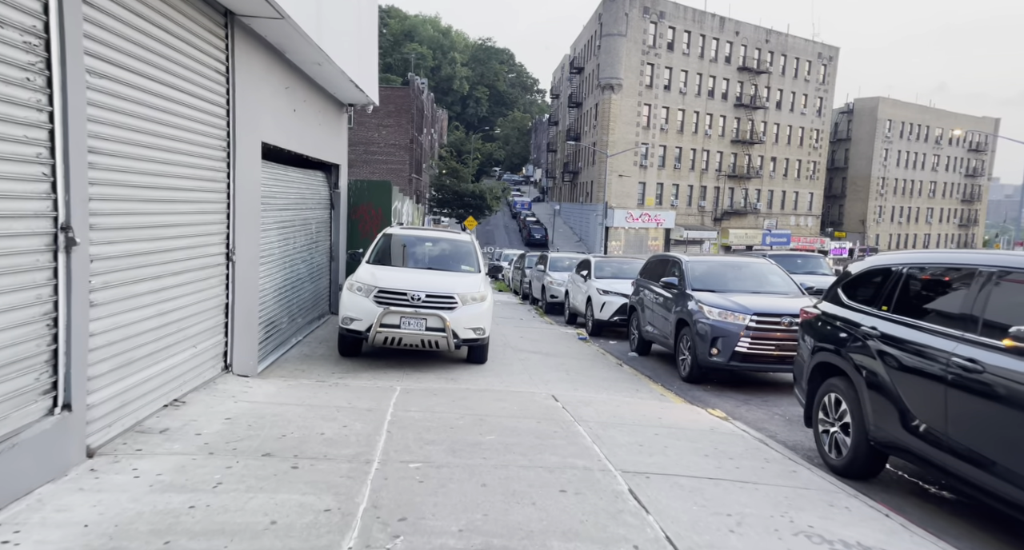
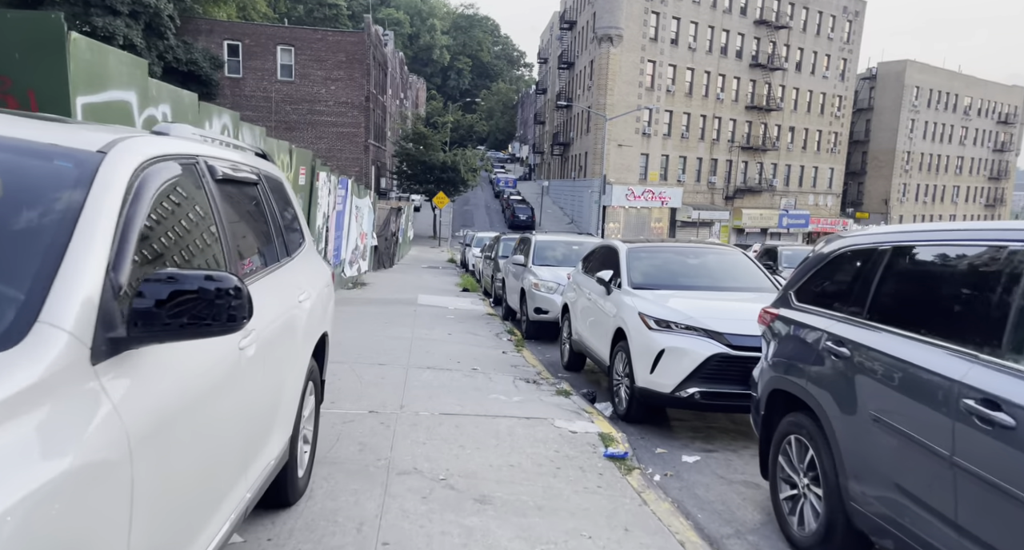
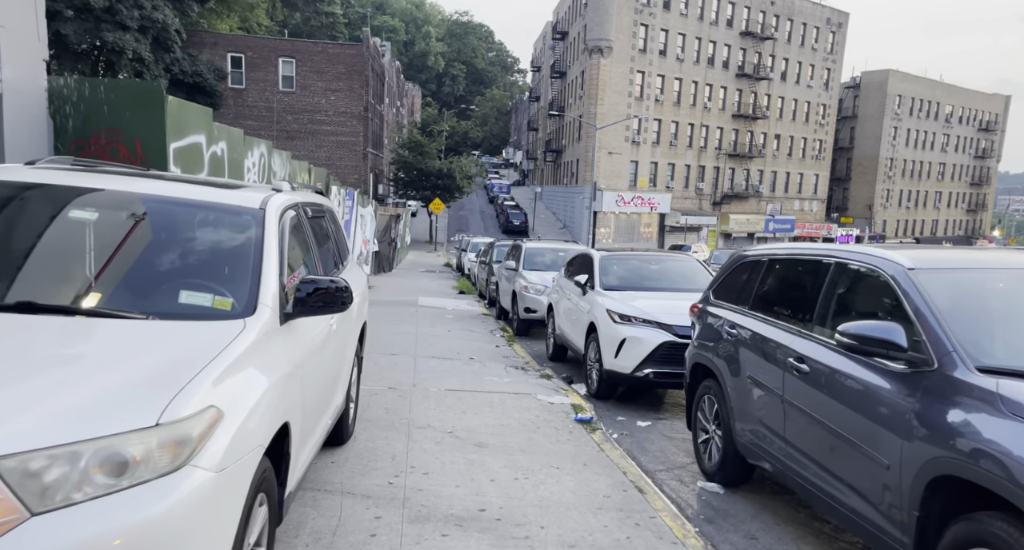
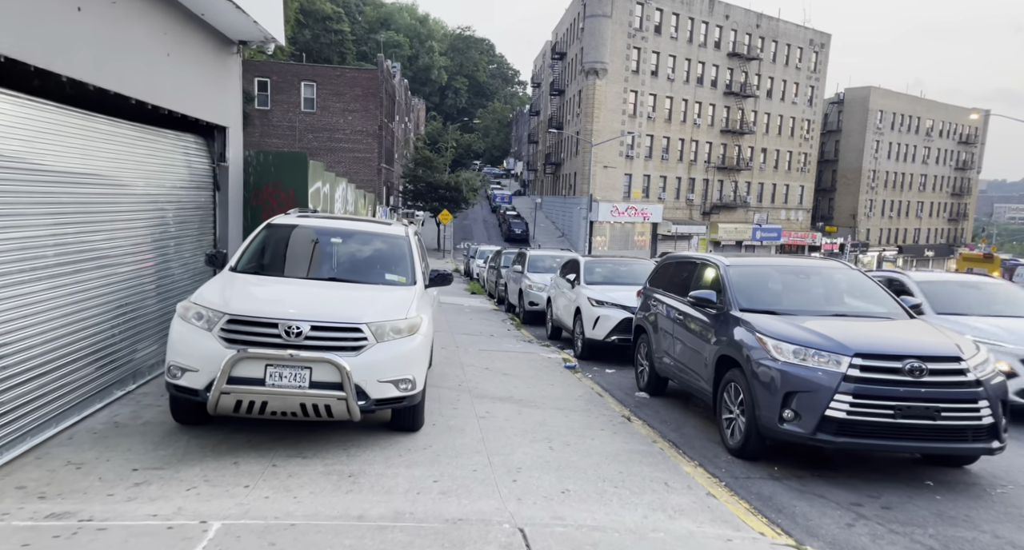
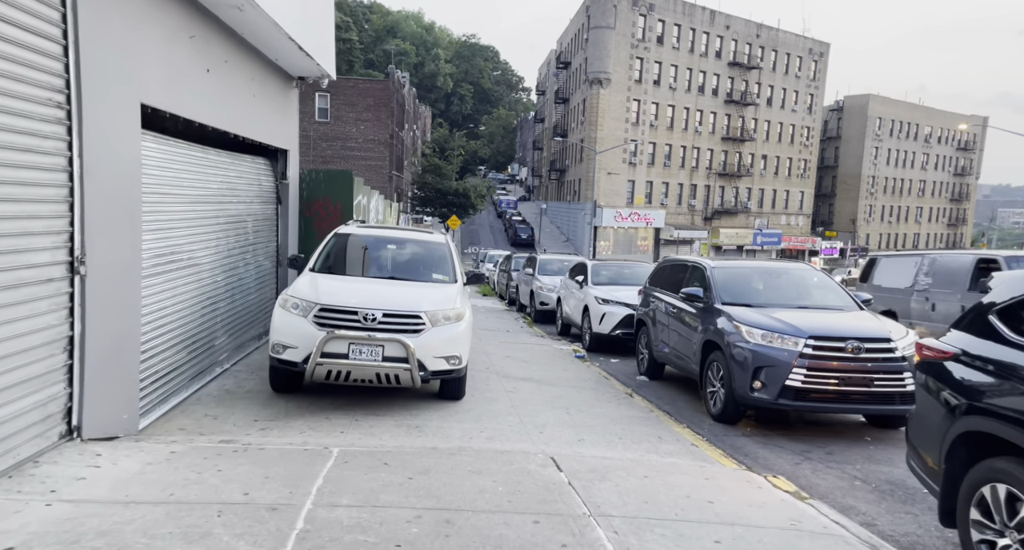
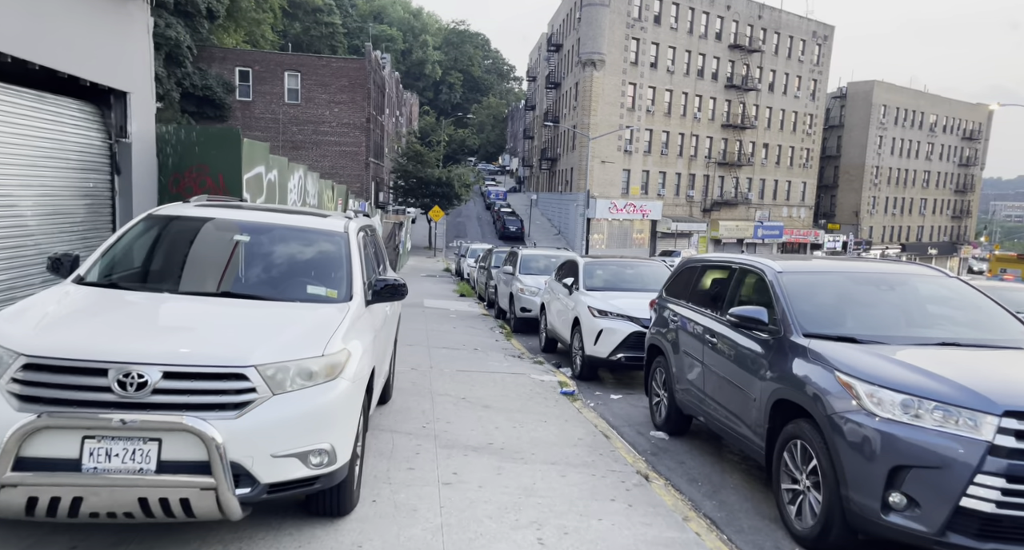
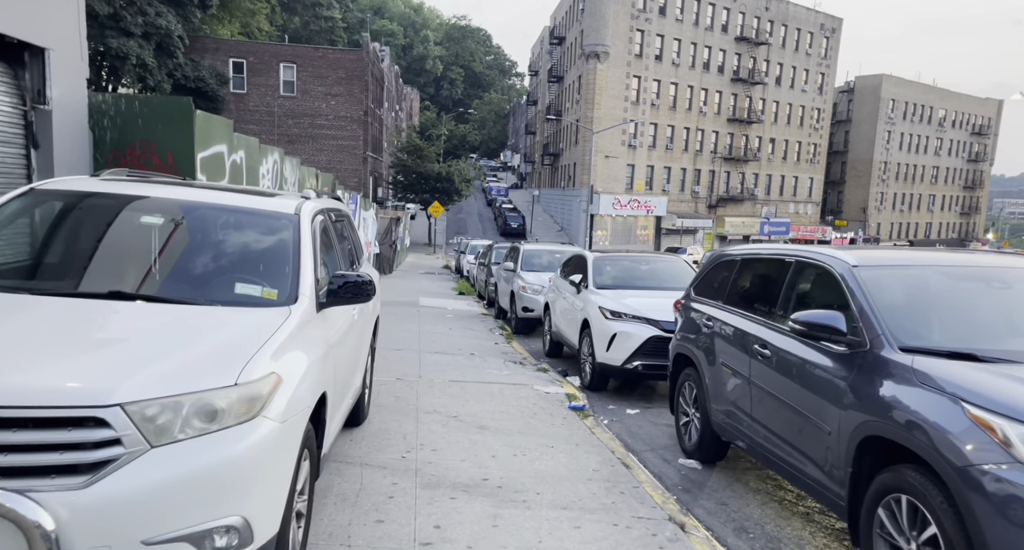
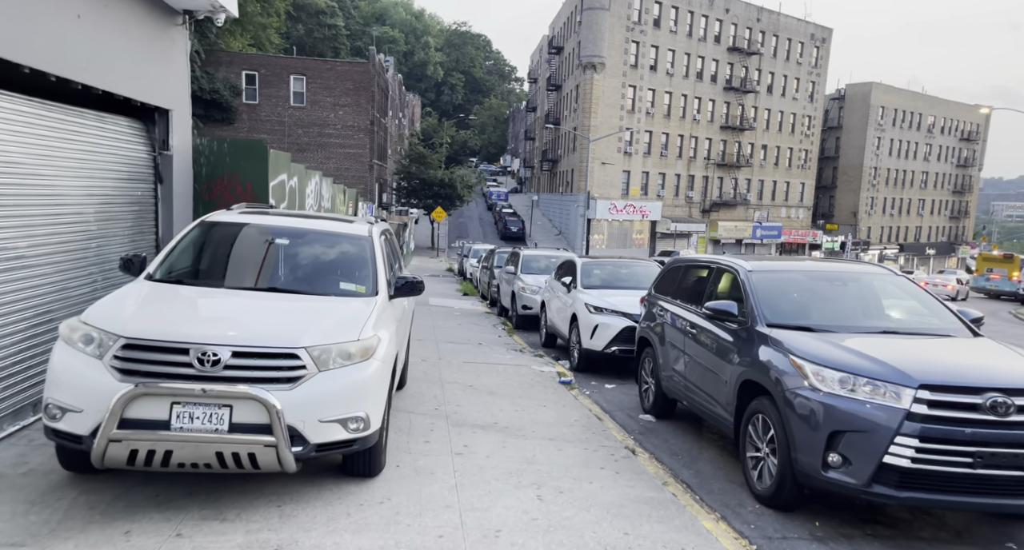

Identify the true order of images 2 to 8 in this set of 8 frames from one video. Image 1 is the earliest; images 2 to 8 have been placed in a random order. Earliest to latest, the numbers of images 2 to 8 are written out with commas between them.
5, 4, 8, 6, 7, 3, 2
